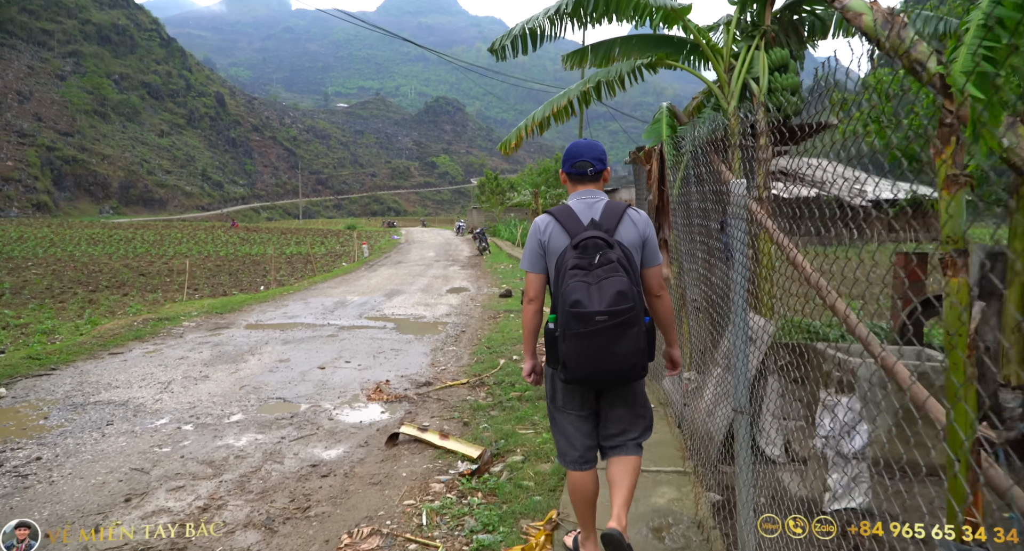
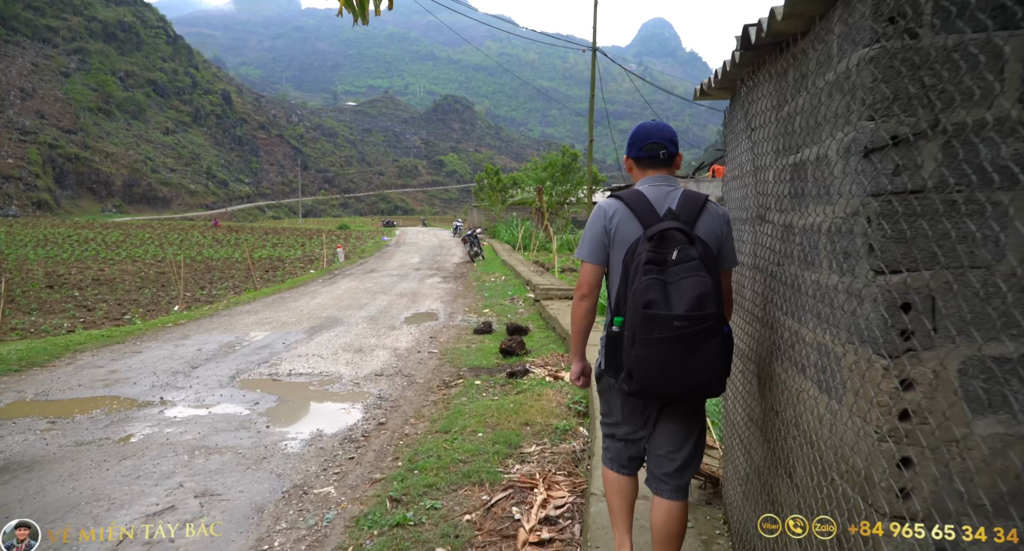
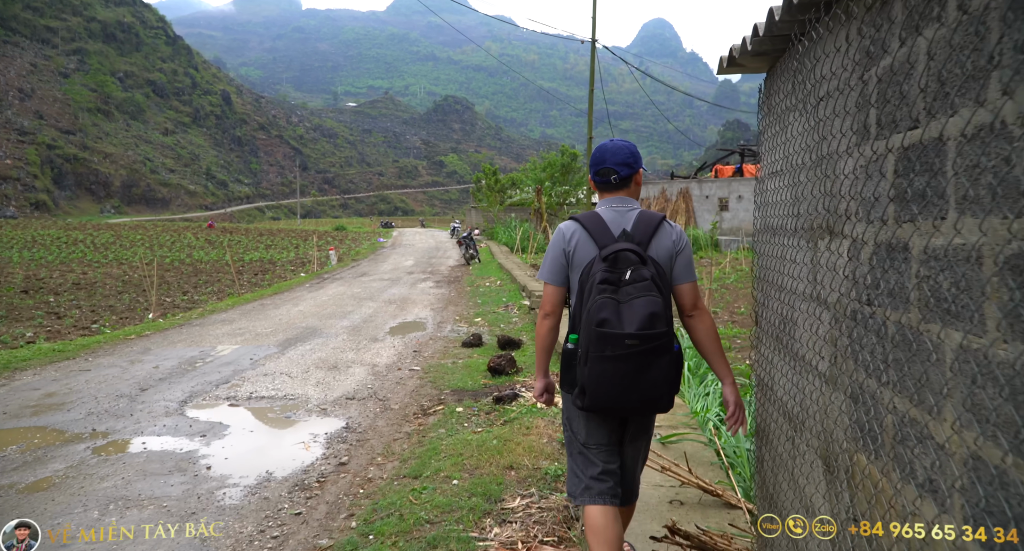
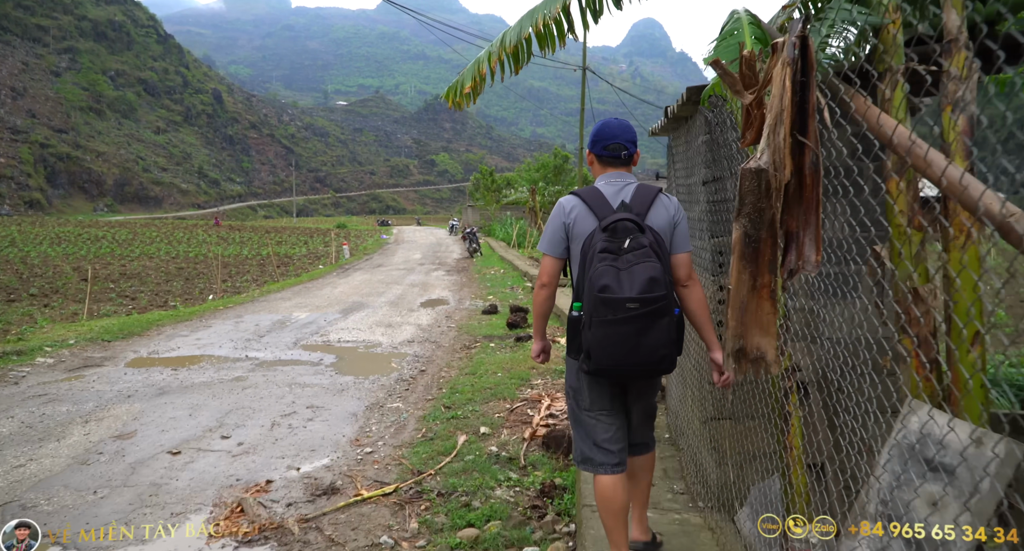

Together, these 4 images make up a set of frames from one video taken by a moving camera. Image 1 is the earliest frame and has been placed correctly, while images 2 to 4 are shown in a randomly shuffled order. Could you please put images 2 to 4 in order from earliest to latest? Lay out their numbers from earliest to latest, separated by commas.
4, 2, 3
